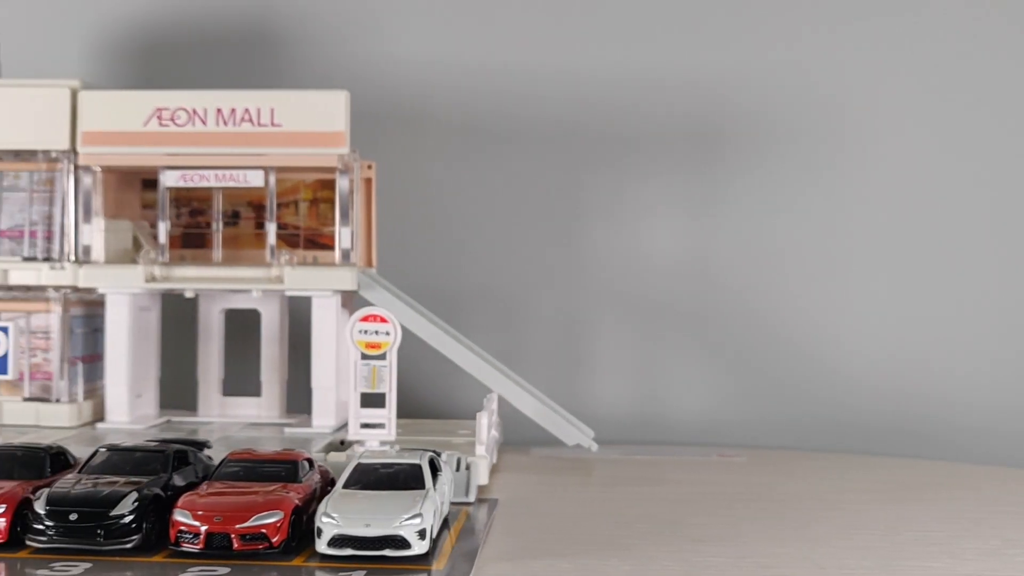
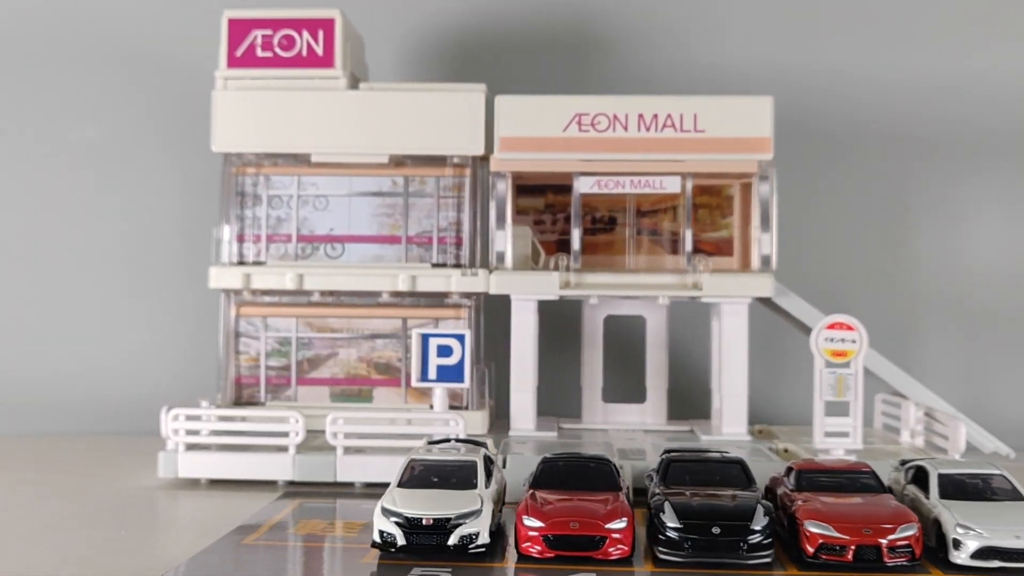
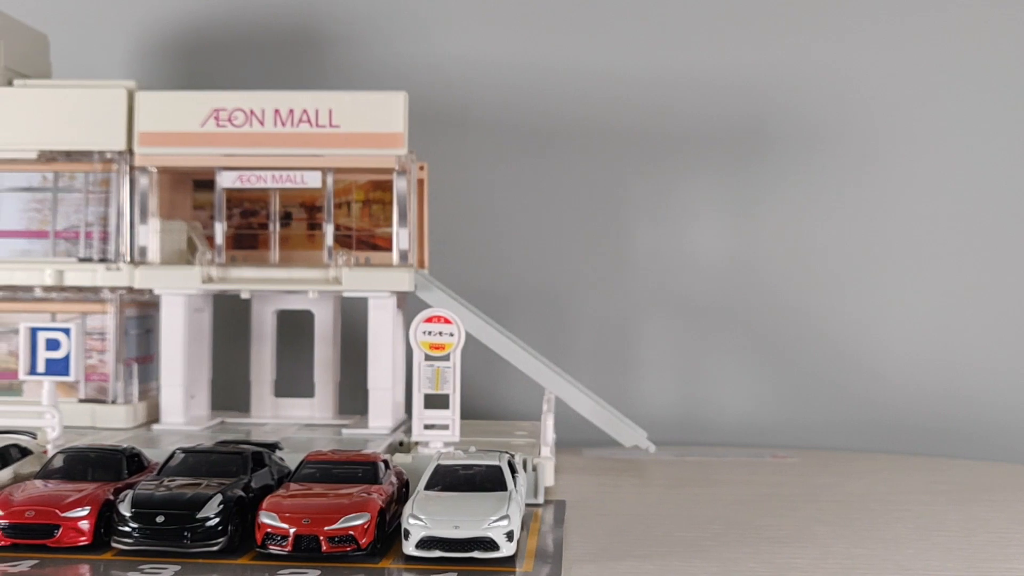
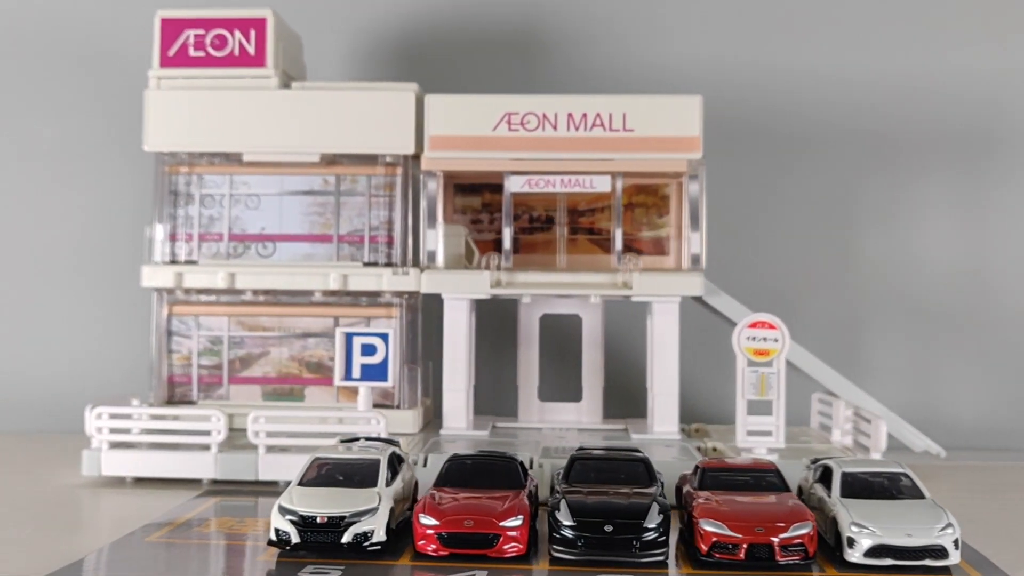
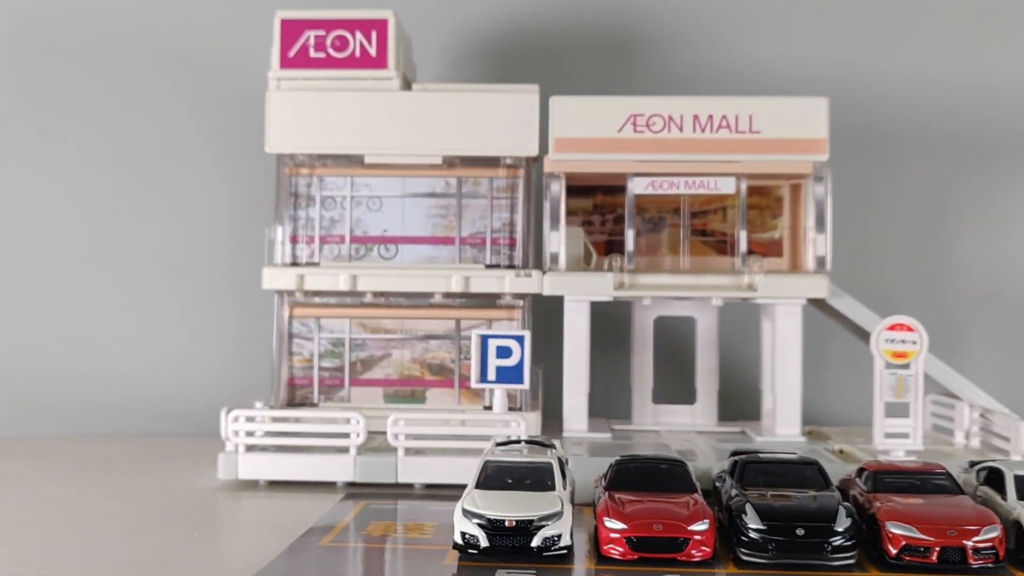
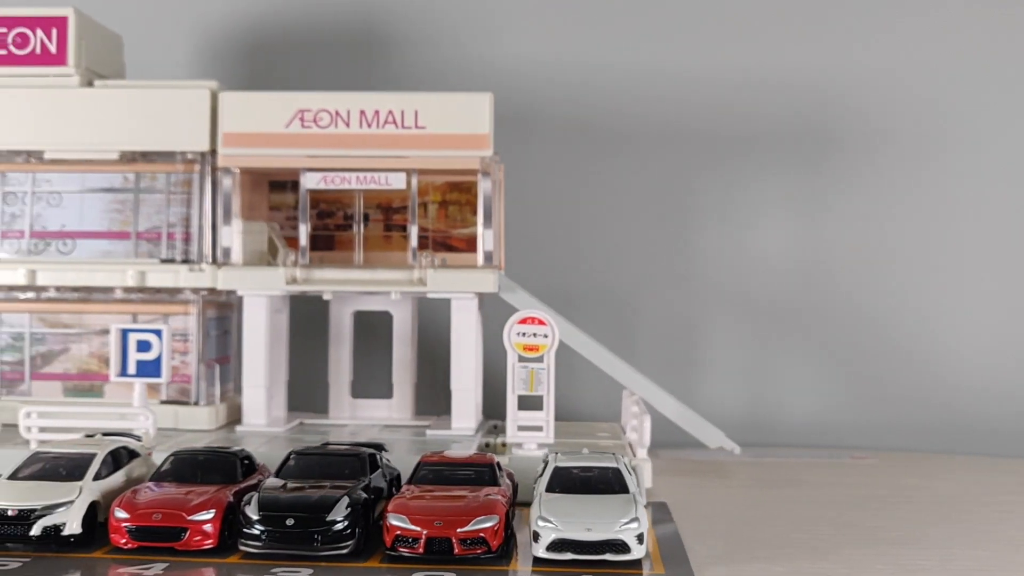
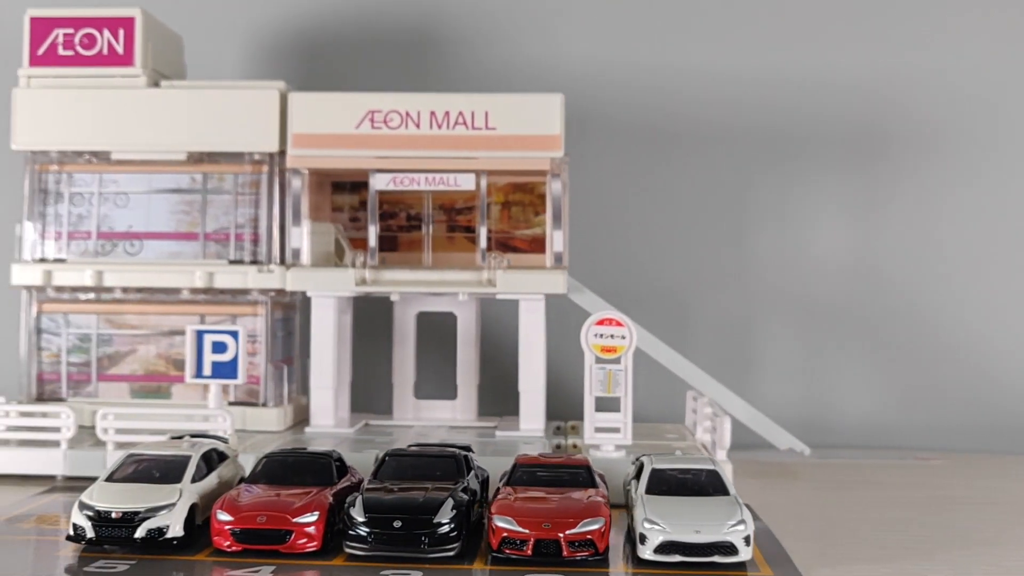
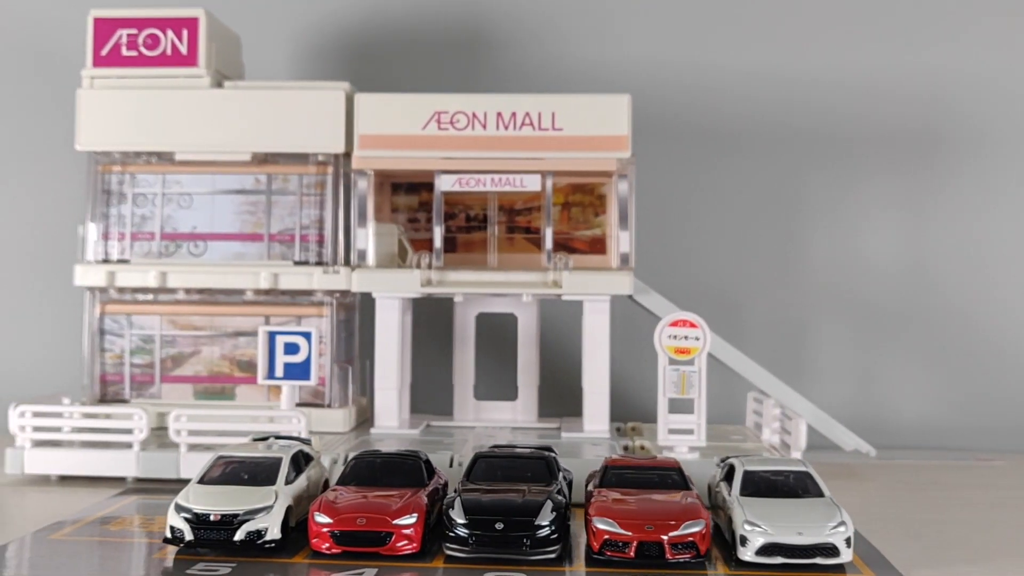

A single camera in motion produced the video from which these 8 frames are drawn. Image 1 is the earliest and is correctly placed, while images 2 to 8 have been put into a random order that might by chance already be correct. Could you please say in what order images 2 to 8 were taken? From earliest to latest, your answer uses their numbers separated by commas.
3, 6, 7, 8, 4, 2, 5
